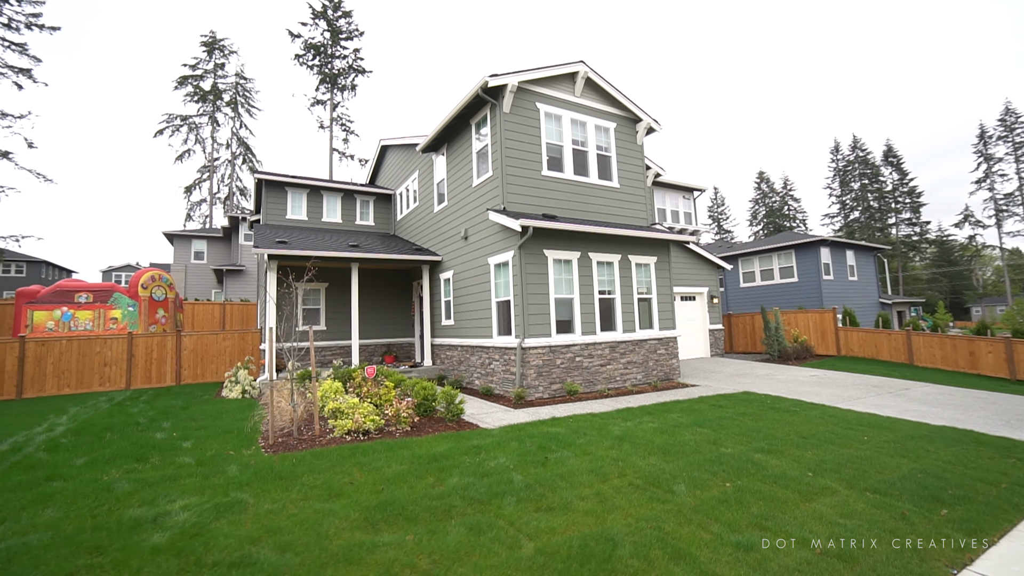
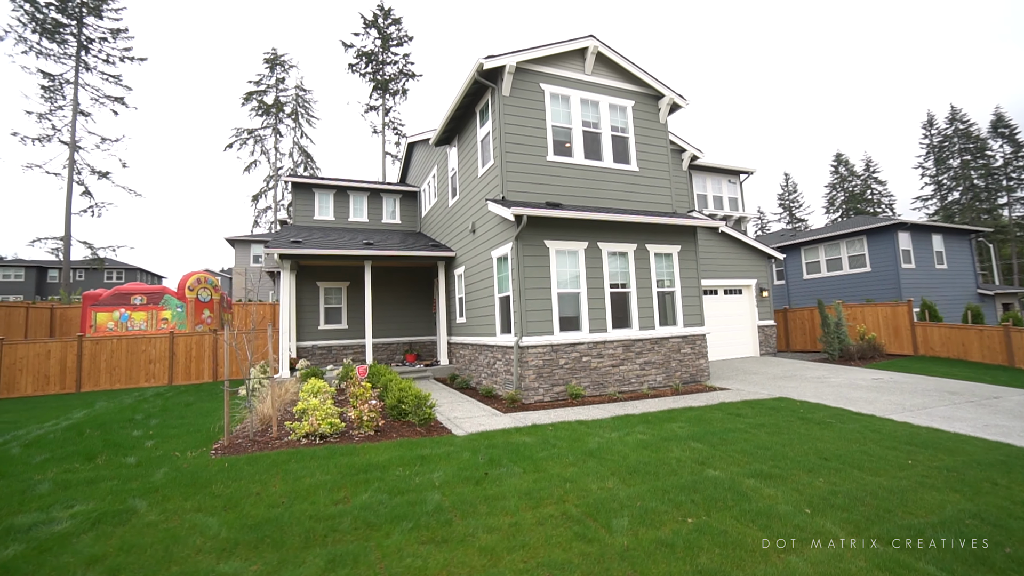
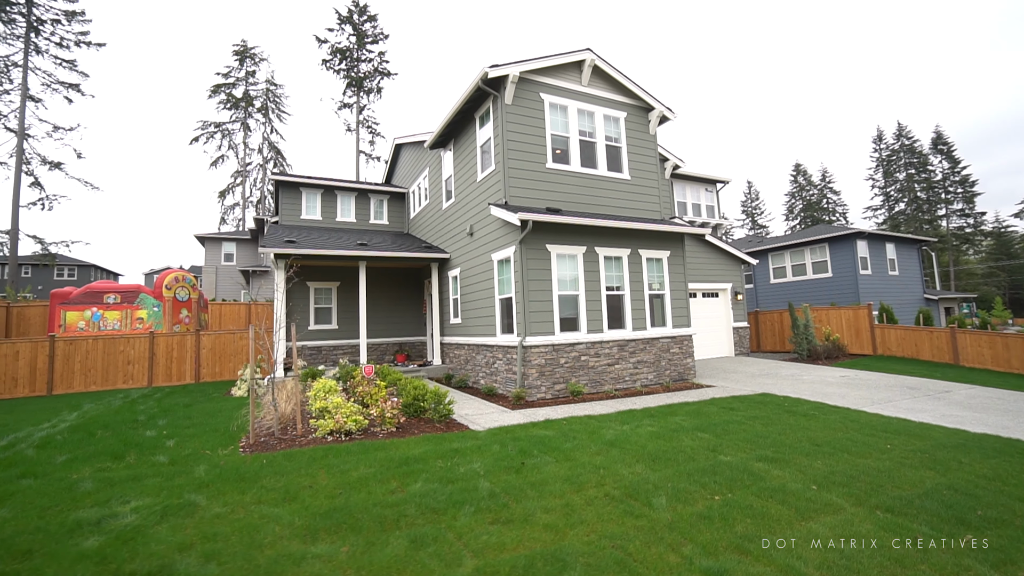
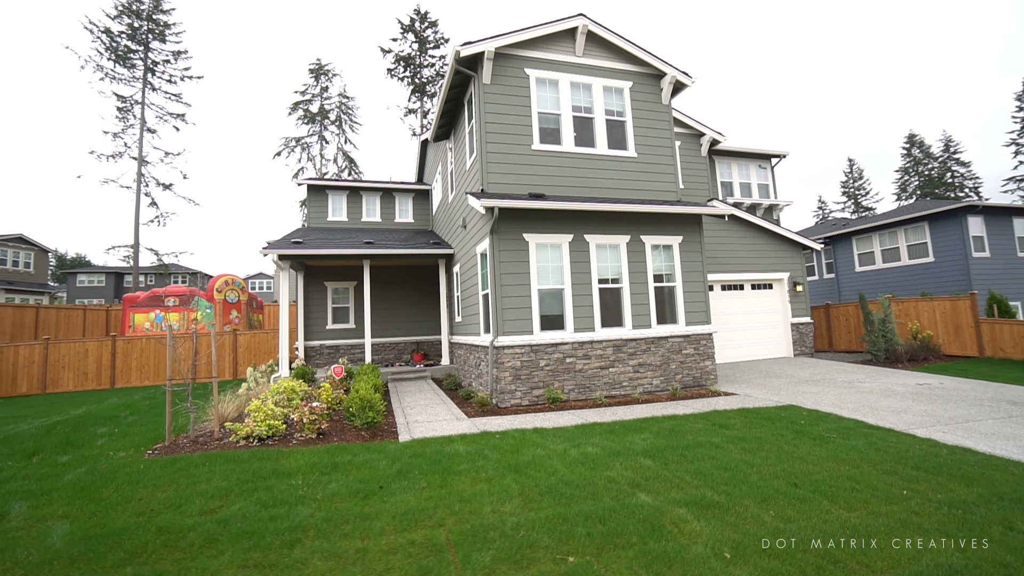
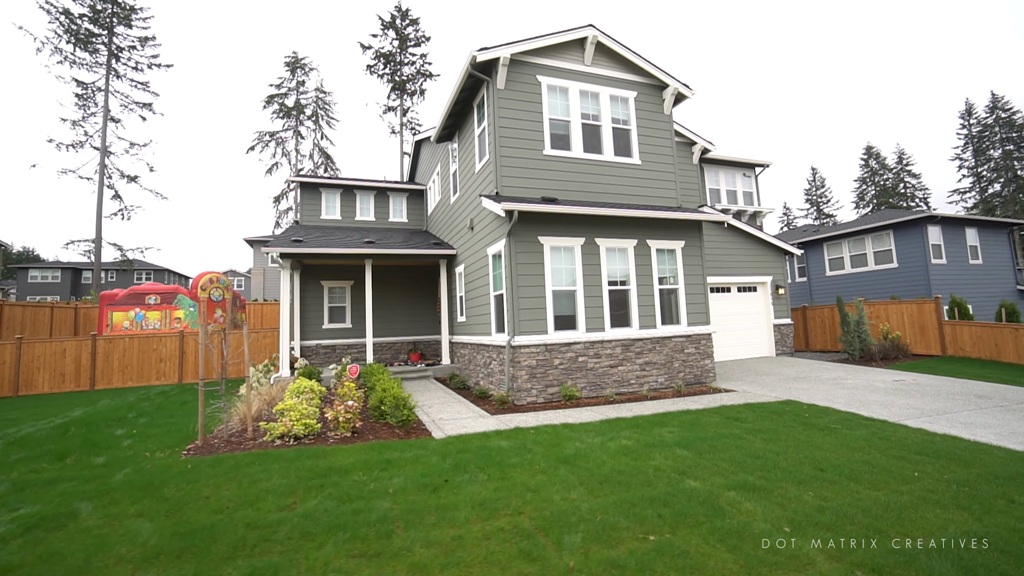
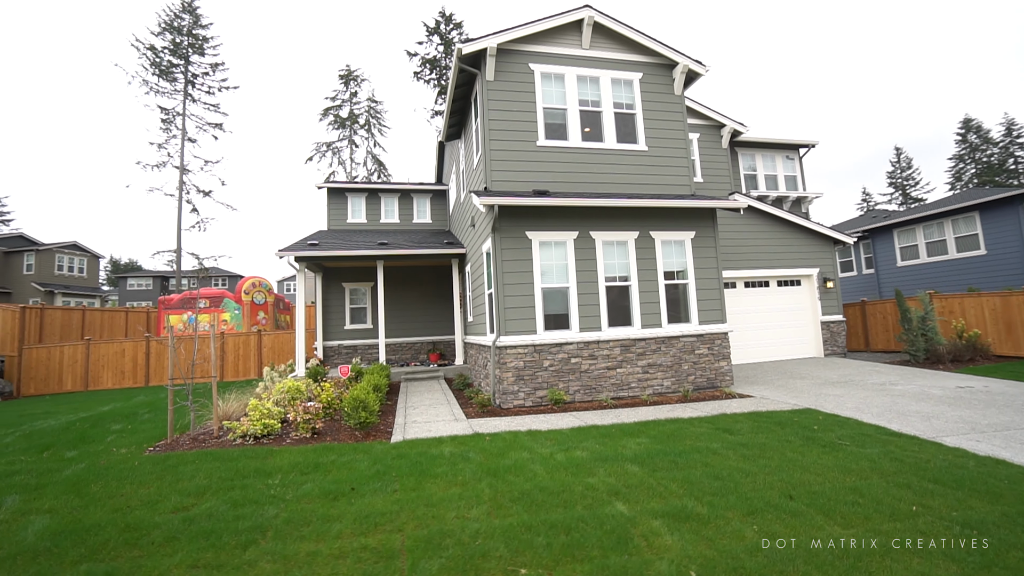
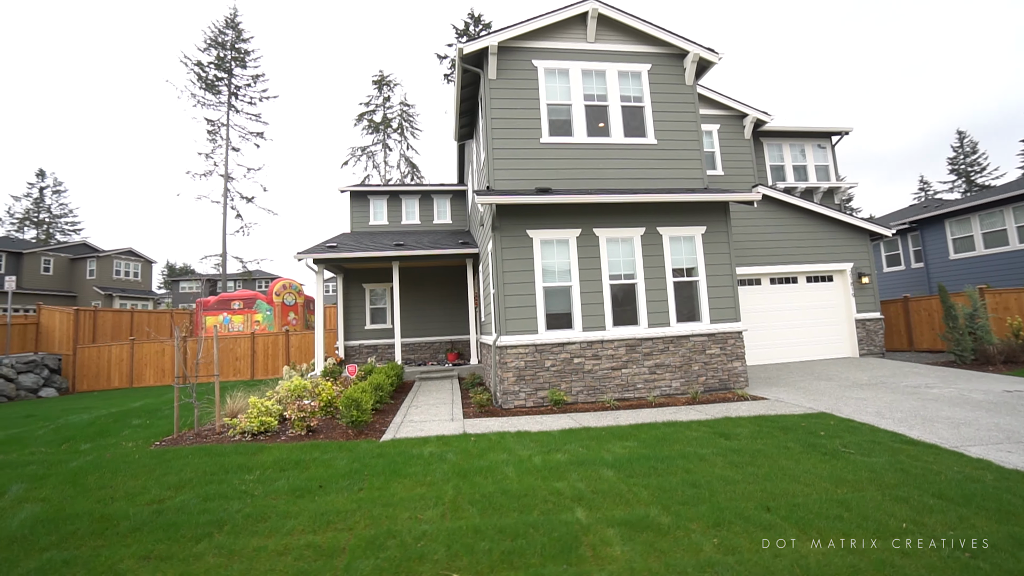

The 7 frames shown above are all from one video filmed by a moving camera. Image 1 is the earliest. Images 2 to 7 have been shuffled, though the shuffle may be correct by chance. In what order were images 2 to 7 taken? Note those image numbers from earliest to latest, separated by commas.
3, 2, 5, 4, 6, 7
